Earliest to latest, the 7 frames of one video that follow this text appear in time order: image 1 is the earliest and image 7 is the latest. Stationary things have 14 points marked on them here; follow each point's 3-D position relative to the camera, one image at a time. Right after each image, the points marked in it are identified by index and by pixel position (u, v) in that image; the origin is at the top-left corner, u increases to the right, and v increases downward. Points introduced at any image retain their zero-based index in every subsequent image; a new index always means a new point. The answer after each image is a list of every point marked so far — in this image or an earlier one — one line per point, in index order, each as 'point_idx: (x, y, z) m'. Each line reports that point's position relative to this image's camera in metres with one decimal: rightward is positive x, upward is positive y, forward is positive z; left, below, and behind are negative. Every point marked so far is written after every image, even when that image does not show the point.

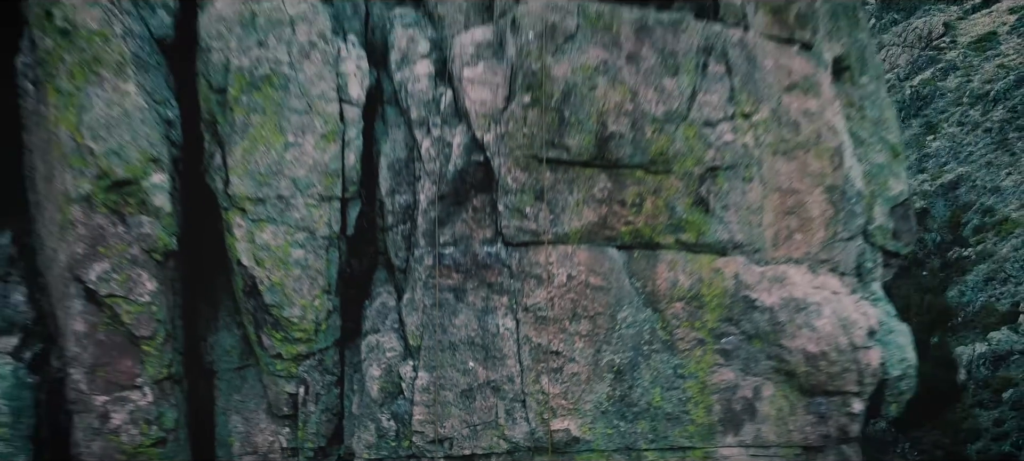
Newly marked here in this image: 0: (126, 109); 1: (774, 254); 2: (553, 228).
0: (-2.2, +0.7, +4.0) m
1: (+1.6, -0.1, +4.1) m
2: (+0.2, 0.0, +4.0) m
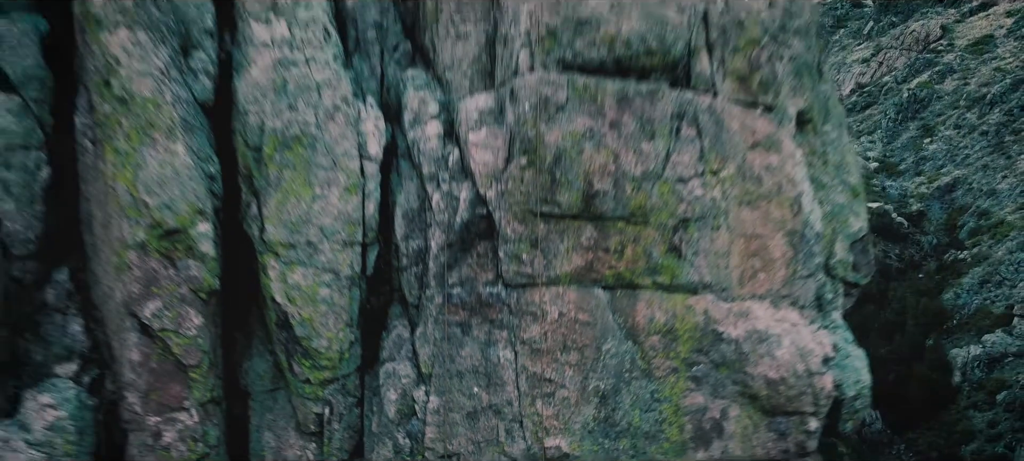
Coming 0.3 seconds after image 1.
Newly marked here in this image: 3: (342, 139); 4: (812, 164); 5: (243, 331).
0: (-2.2, +0.4, +4.6) m
1: (+1.6, -0.4, +4.6) m
2: (+0.2, -0.3, +4.6) m
3: (-1.2, +0.6, +4.7) m
4: (+2.4, +0.5, +5.4) m
5: (-2.0, -0.7, +4.9) m
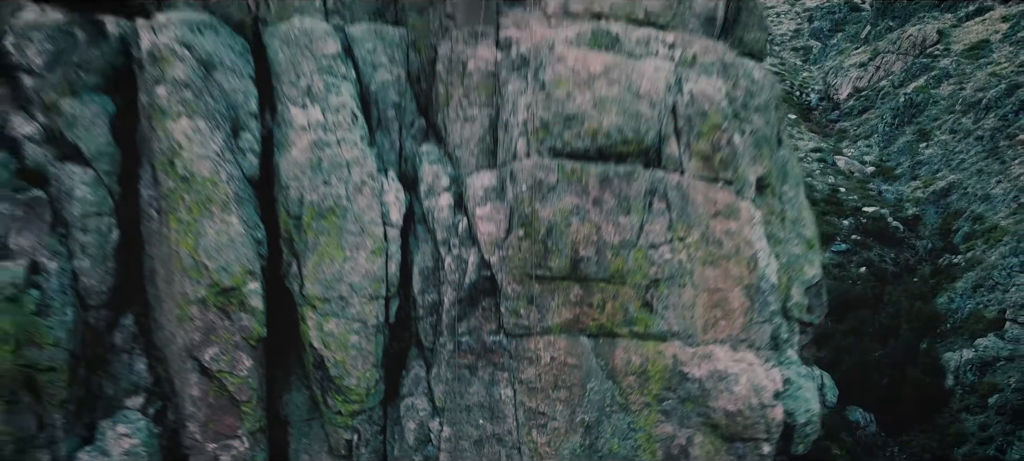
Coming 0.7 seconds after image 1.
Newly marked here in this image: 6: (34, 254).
0: (-2.2, -0.1, +5.4) m
1: (+1.6, -0.9, +5.5) m
2: (+0.2, -0.8, +5.5) m
3: (-1.2, +0.2, +5.6) m
4: (+2.4, +0.1, +6.3) m
5: (-2.0, -1.2, +5.8) m
6: (-4.0, -0.2, +5.6) m
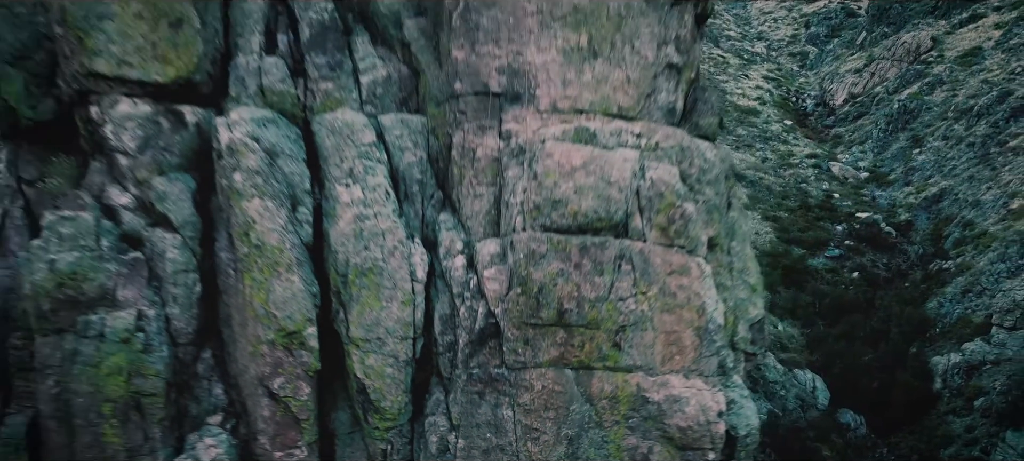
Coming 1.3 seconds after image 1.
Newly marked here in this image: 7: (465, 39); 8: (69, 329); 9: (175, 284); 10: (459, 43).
0: (-2.2, -0.6, +6.9) m
1: (+1.6, -1.4, +7.0) m
2: (+0.2, -1.3, +7.0) m
3: (-1.2, -0.4, +7.1) m
4: (+2.4, -0.5, +7.8) m
5: (-2.0, -1.8, +7.3) m
6: (-4.0, -0.8, +7.1) m
7: (-0.5, +2.1, +7.6) m
8: (-4.7, -1.0, +7.1) m
9: (-3.6, -0.6, +7.3) m
10: (-0.6, +2.1, +7.6) m
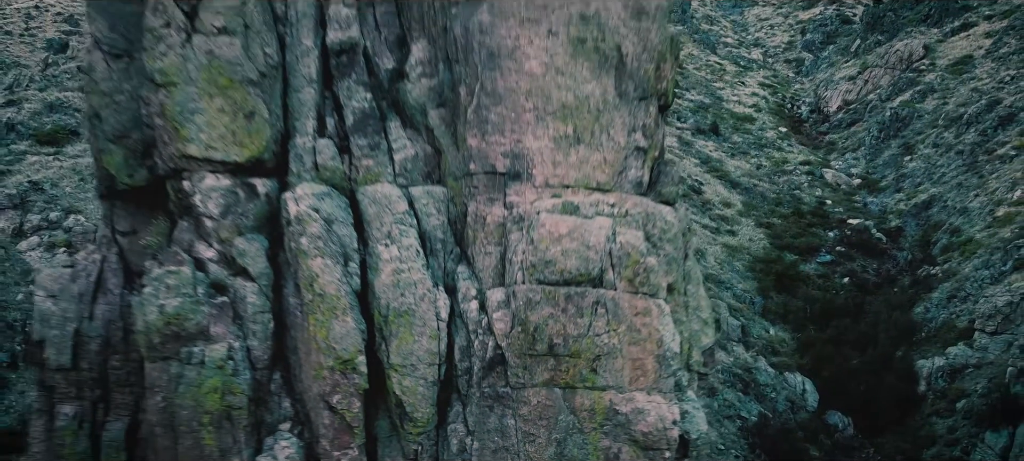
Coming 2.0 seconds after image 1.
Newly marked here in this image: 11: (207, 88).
0: (-2.2, -1.3, +9.1) m
1: (+1.6, -2.1, +9.1) m
2: (+0.3, -2.0, +9.1) m
3: (-1.2, -1.1, +9.2) m
4: (+2.5, -1.2, +9.9) m
5: (-1.9, -2.5, +9.4) m
6: (-4.0, -1.5, +9.3) m
7: (-0.5, +1.5, +9.7) m
8: (-4.6, -1.7, +9.2) m
9: (-3.6, -1.3, +9.4) m
10: (-0.6, +1.4, +9.7) m
11: (-4.5, +2.1, +9.9) m
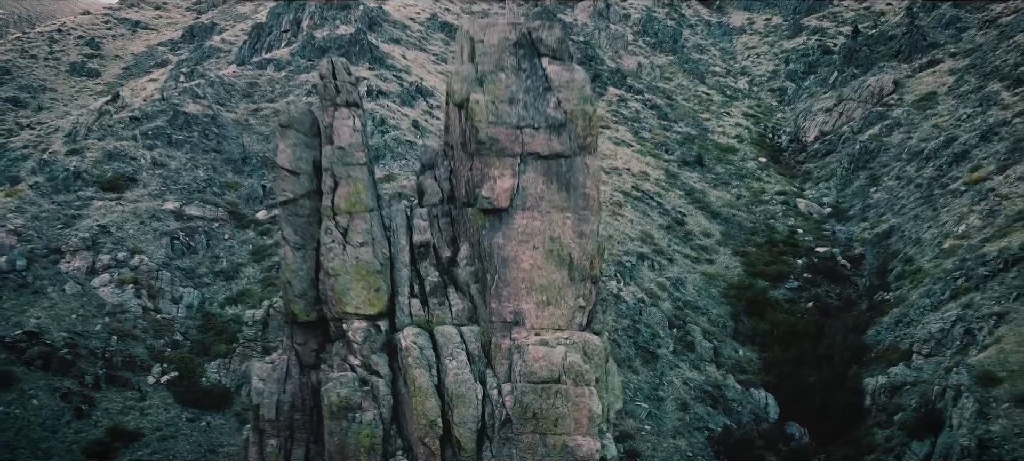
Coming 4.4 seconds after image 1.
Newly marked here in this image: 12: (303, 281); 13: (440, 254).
0: (-2.2, -4.7, +18.0) m
1: (+1.7, -5.5, +18.1) m
2: (+0.3, -5.4, +18.0) m
3: (-1.1, -4.4, +18.1) m
4: (+2.5, -4.5, +18.8) m
5: (-1.9, -5.8, +18.4) m
6: (-3.9, -4.8, +18.2) m
7: (-0.4, -1.9, +18.7) m
8: (-4.6, -5.1, +18.2) m
9: (-3.5, -4.6, +18.4) m
10: (-0.5, -1.9, +18.7) m
11: (-4.4, -1.3, +18.9) m
12: (-6.2, -1.5, +19.7) m
13: (-2.1, -0.7, +19.8) m
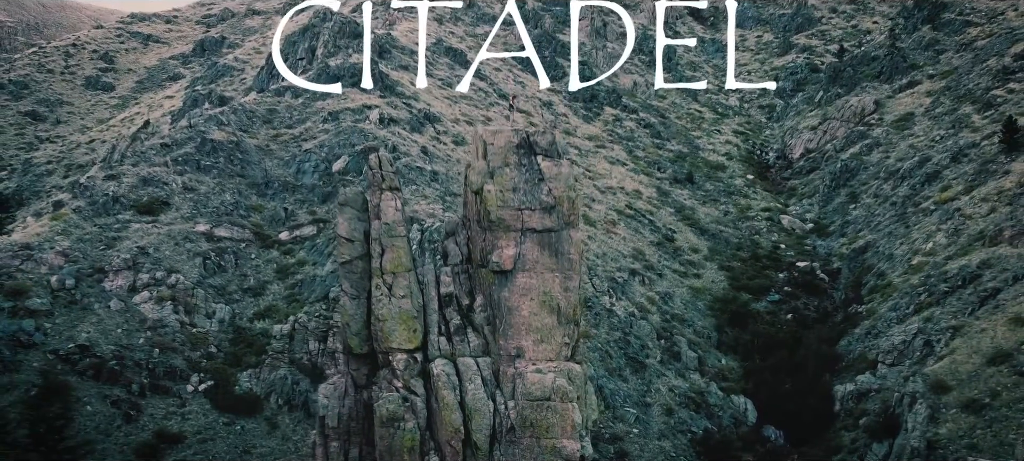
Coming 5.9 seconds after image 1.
0: (-2.0, -6.8, +24.5) m
1: (+1.8, -7.6, +24.5) m
2: (+0.5, -7.5, +24.5) m
3: (-1.0, -6.6, +24.6) m
4: (+2.7, -6.6, +25.3) m
5: (-1.8, -7.9, +24.8) m
6: (-3.8, -6.9, +24.7) m
7: (-0.3, -4.0, +25.2) m
8: (-4.5, -7.2, +24.7) m
9: (-3.4, -6.7, +24.8) m
10: (-0.4, -4.0, +25.2) m
11: (-4.3, -3.4, +25.4) m
12: (-6.1, -3.6, +26.2) m
13: (-2.0, -2.8, +26.3) m
